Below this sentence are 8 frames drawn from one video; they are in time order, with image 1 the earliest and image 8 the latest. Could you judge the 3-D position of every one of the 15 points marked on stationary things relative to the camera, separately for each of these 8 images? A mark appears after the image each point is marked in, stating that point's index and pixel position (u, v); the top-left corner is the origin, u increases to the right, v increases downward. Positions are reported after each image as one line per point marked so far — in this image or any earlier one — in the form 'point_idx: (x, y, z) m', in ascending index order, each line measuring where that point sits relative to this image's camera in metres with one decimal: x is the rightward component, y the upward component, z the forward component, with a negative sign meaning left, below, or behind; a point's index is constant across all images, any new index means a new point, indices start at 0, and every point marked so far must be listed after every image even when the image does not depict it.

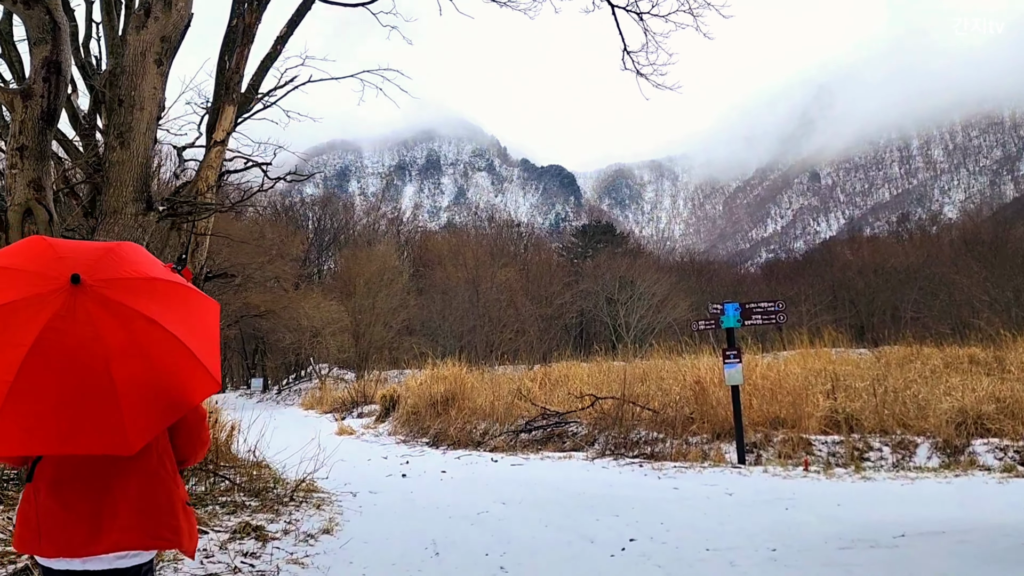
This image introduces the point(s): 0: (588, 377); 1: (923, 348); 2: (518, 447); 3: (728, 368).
0: (+1.4, -1.6, +10.3) m
1: (+8.8, -1.3, +12.5) m
2: (+0.1, -2.1, +7.5) m
3: (+2.0, -0.8, +5.4) m
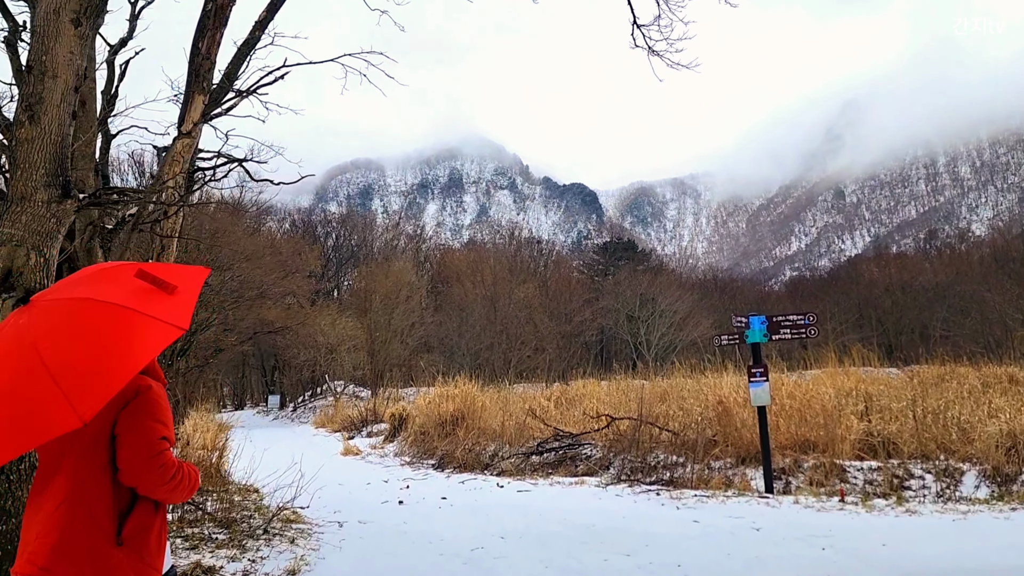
0: (+1.6, -1.9, +9.9) m
1: (+9.1, -1.6, +11.8) m
2: (+0.2, -2.2, +7.1) m
3: (+2.1, -0.9, +4.9) m
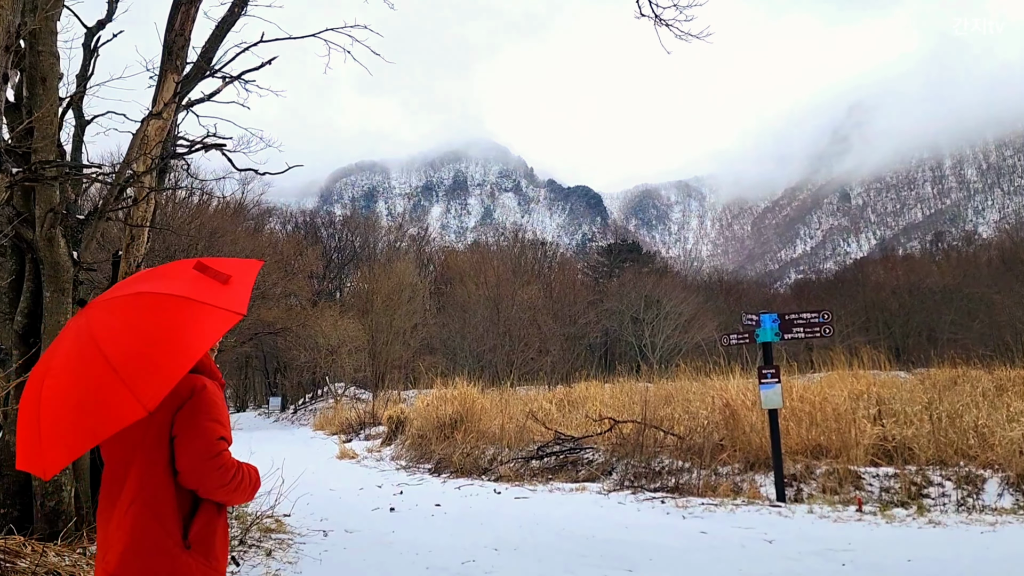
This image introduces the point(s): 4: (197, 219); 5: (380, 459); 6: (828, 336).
0: (+1.6, -1.9, +9.6) m
1: (+9.1, -1.7, +11.5) m
2: (+0.2, -2.2, +6.8) m
3: (+2.0, -0.8, +4.6) m
4: (-10.4, +2.3, +19.4) m
5: (-2.0, -2.7, +8.9) m
6: (+2.5, -0.4, +4.6) m
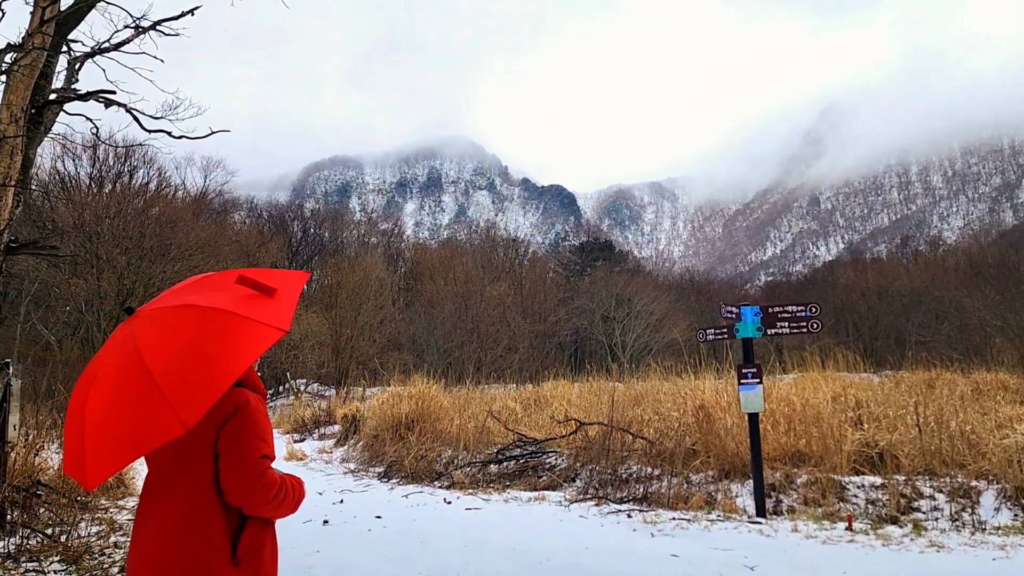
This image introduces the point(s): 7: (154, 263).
0: (+1.0, -1.8, +9.1) m
1: (+8.4, -1.7, +11.3) m
2: (-0.3, -2.1, +6.2) m
3: (+1.7, -0.7, +4.1) m
4: (-11.3, +2.6, +18.3) m
5: (-2.6, -2.5, +8.2) m
6: (+2.2, -0.3, +4.1) m
7: (-10.4, +0.6, +16.6) m
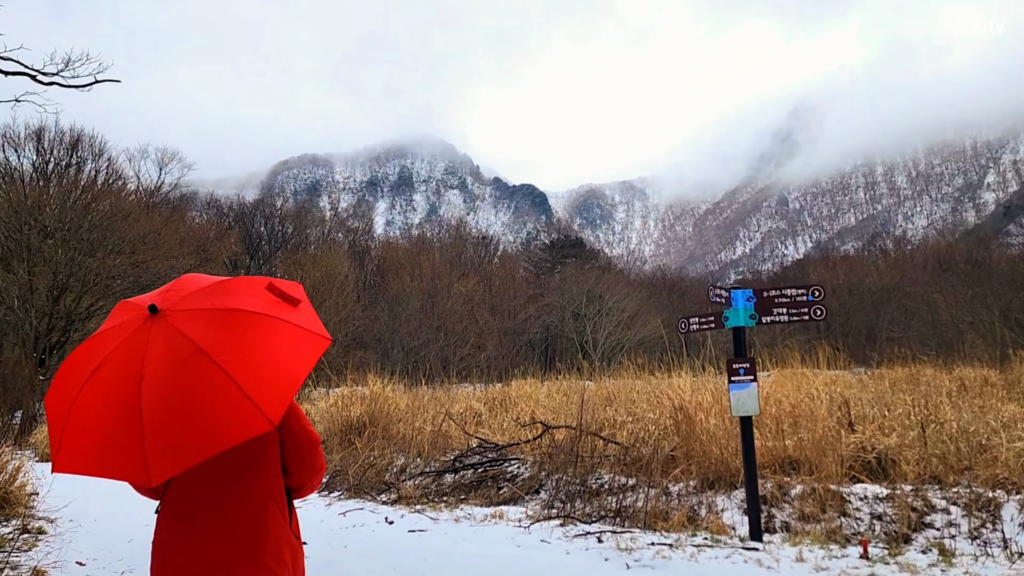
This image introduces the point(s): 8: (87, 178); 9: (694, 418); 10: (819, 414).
0: (+0.4, -1.6, +8.4) m
1: (+7.8, -1.5, +10.9) m
2: (-0.7, -2.0, +5.5) m
3: (+1.3, -0.6, +3.5) m
4: (-12.3, +2.8, +17.1) m
5: (-3.1, -2.4, +7.3) m
6: (+1.9, -0.2, +3.5) m
7: (-11.3, +0.8, +15.4) m
8: (-14.6, +3.8, +19.6) m
9: (+1.7, -1.2, +5.5) m
10: (+3.0, -1.2, +5.6) m
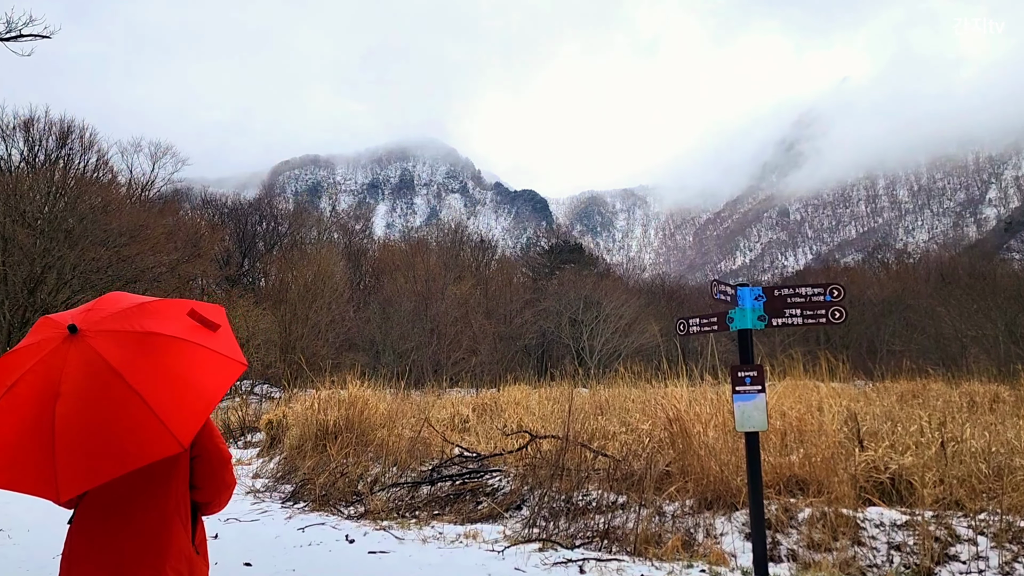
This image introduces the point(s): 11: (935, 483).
0: (+0.3, -1.6, +7.9) m
1: (+7.6, -1.7, +10.5) m
2: (-0.9, -1.9, +5.0) m
3: (+1.2, -0.6, +3.0) m
4: (-12.4, +2.9, +16.6) m
5: (-3.3, -2.3, +6.9) m
6: (+1.7, -0.2, +3.1) m
7: (-11.4, +1.0, +14.9) m
8: (-14.7, +4.0, +19.2) m
9: (+1.6, -1.2, +5.0) m
10: (+2.8, -1.3, +5.1) m
11: (+3.2, -1.5, +4.4) m
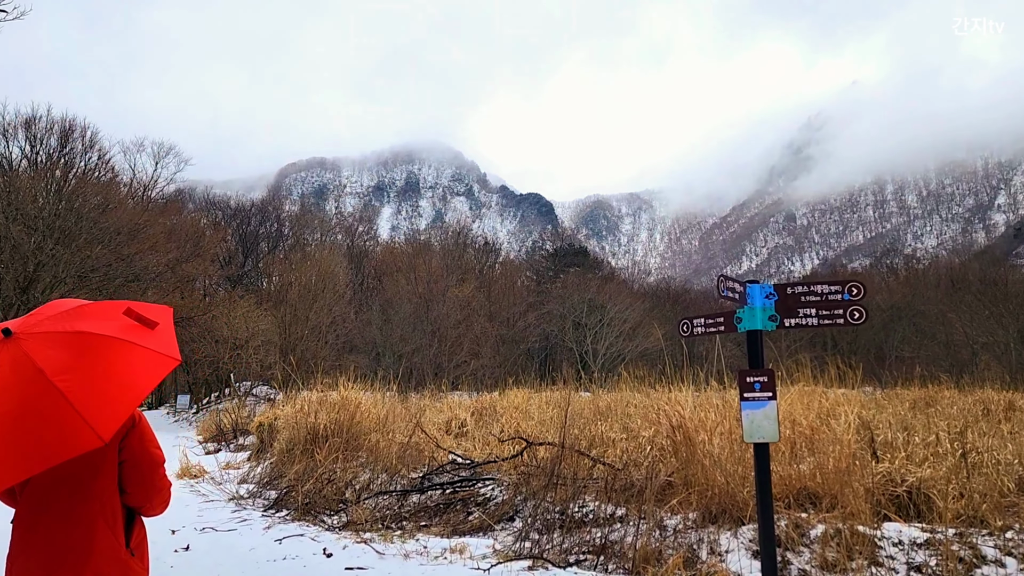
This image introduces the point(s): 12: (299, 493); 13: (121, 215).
0: (+0.2, -1.7, +7.7) m
1: (+7.6, -1.8, +10.1) m
2: (-0.9, -1.9, +4.8) m
3: (+1.1, -0.6, +2.8) m
4: (-12.3, +3.0, +16.5) m
5: (-3.4, -2.2, +6.6) m
6: (+1.7, -0.2, +2.8) m
7: (-11.4, +1.0, +14.8) m
8: (-14.6, +4.0, +19.1) m
9: (+1.5, -1.2, +4.8) m
10: (+2.8, -1.3, +4.8) m
11: (+3.2, -1.5, +4.1) m
12: (-2.1, -2.0, +5.5) m
13: (-11.6, +2.2, +17.1) m
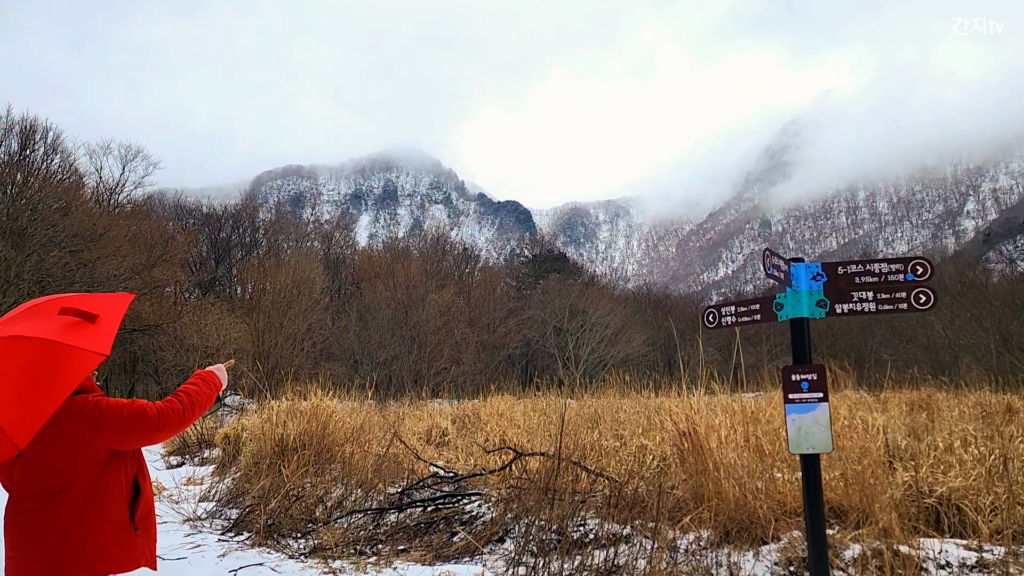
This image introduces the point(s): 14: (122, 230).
0: (0.0, -1.6, +7.2) m
1: (+7.3, -1.8, +9.9) m
2: (-1.0, -1.9, +4.2) m
3: (+1.1, -0.5, +2.3) m
4: (-12.8, +2.8, +15.6) m
5: (-3.5, -2.2, +6.0) m
6: (+1.6, -0.1, +2.4) m
7: (-11.8, +0.9, +13.9) m
8: (-15.2, +3.8, +18.1) m
9: (+1.4, -1.2, +4.3) m
10: (+2.7, -1.2, +4.4) m
11: (+3.1, -1.4, +3.7) m
12: (-2.2, -1.9, +4.9) m
13: (-12.1, +2.0, +16.2) m
14: (-12.7, +1.9, +18.6) m
